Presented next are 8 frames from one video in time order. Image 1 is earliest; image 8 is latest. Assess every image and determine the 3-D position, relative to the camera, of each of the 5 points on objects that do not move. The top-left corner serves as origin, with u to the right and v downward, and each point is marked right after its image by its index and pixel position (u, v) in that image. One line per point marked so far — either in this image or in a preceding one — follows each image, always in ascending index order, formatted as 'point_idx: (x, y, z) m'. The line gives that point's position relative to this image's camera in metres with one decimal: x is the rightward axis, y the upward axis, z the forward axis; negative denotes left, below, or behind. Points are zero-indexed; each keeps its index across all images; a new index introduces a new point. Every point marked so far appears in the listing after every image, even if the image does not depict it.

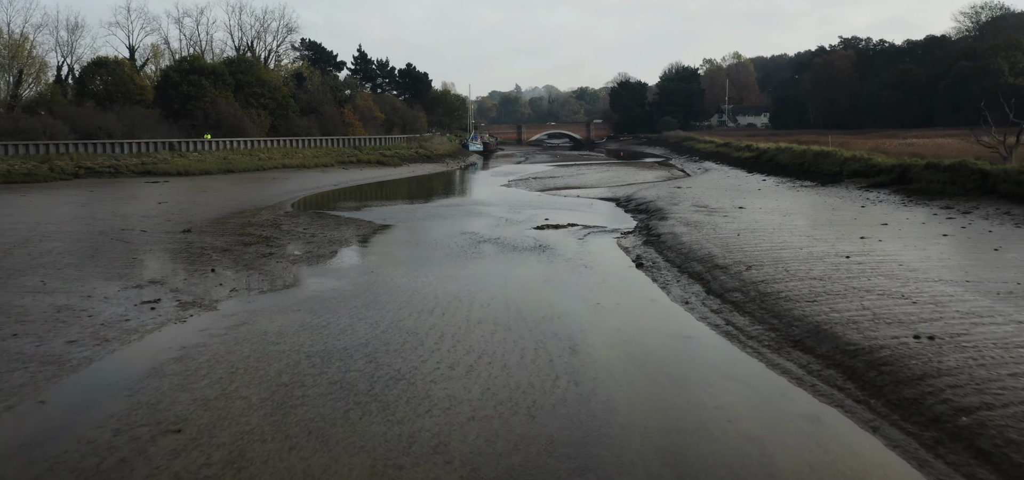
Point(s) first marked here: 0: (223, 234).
0: (-6.5, +0.1, +15.5) m
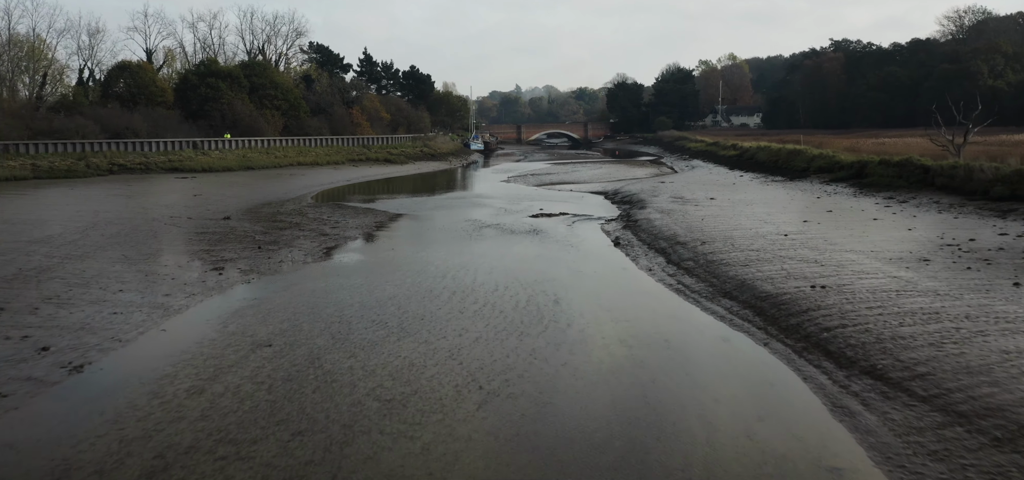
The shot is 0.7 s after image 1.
0: (-6.6, +0.5, +17.7) m
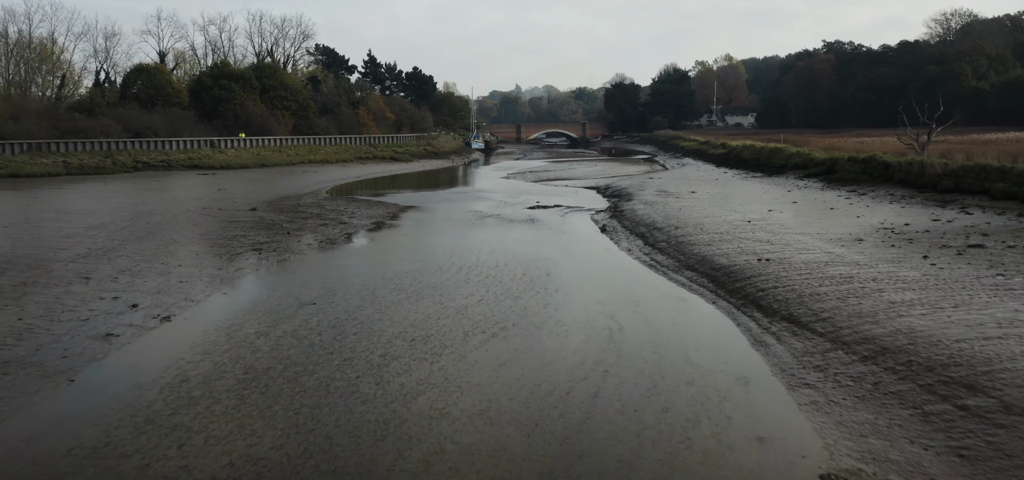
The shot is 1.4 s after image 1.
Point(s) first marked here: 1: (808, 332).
0: (-6.6, +0.8, +19.6) m
1: (+3.4, -1.0, +7.9) m
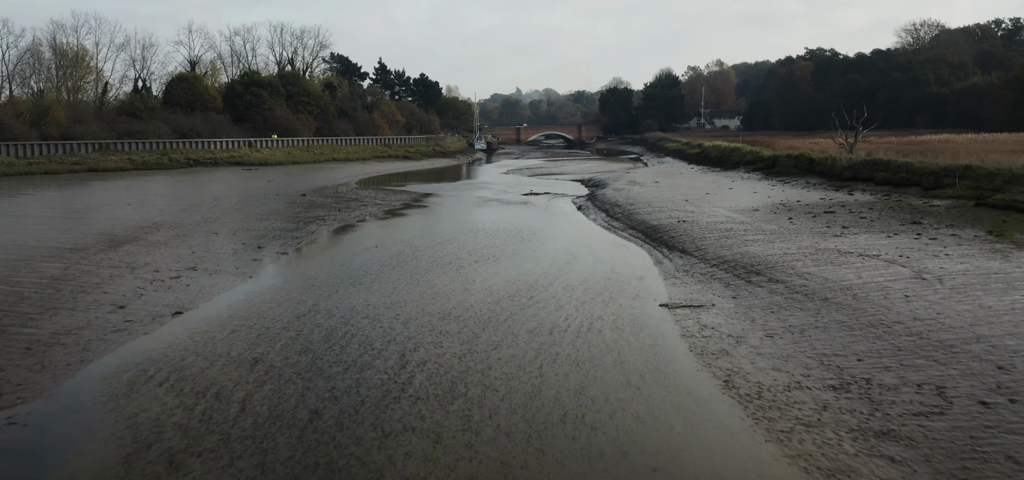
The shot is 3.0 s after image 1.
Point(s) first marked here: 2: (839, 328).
0: (-6.7, +1.5, +24.4) m
1: (+3.3, -0.3, +12.8) m
2: (+3.9, -1.0, +8.2) m
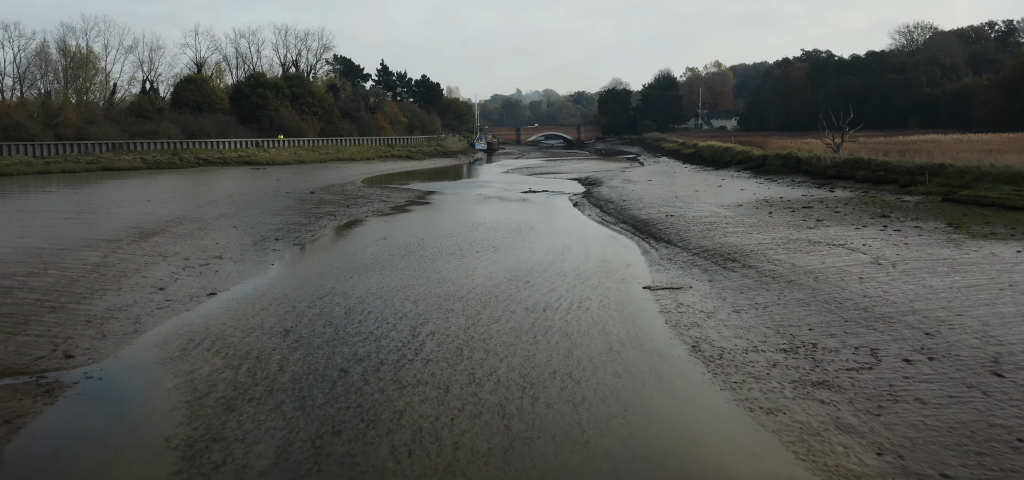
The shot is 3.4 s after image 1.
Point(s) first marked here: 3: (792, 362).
0: (-6.7, +1.7, +25.6) m
1: (+3.2, -0.1, +13.9) m
2: (+3.9, -0.9, +9.3) m
3: (+3.0, -1.3, +7.3) m
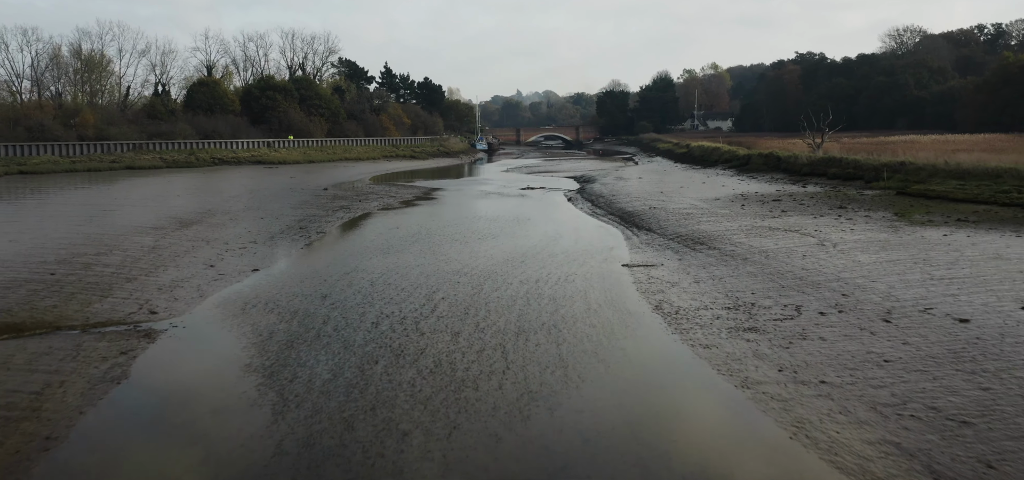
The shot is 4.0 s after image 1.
0: (-6.7, +1.9, +27.4) m
1: (+3.2, +0.2, +15.7) m
2: (+3.9, -0.6, +11.1) m
3: (+3.0, -1.0, +9.2) m
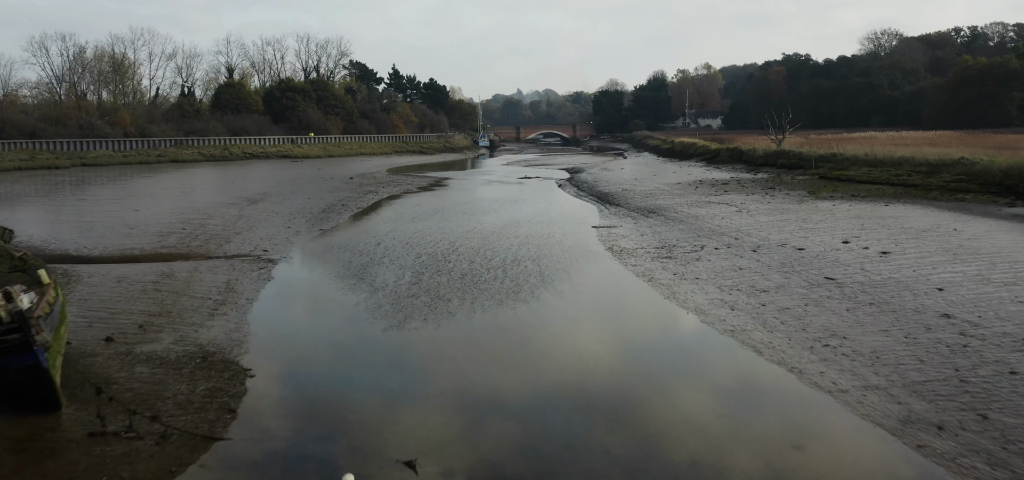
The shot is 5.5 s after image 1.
0: (-6.8, +2.8, +31.9) m
1: (+3.2, +1.0, +20.2) m
2: (+3.8, +0.2, +15.6) m
3: (+2.9, -0.2, +13.6) m
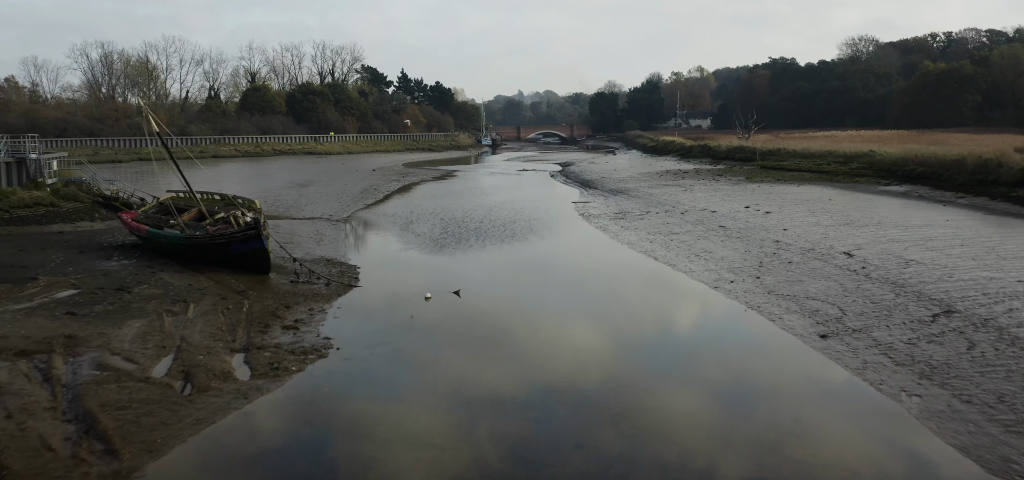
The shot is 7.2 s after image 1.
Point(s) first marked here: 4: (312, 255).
0: (-6.8, +3.7, +37.1) m
1: (+3.1, +1.9, +25.4) m
2: (+3.8, +1.1, +20.8) m
3: (+2.9, +0.7, +18.9) m
4: (-3.8, -0.3, +13.0) m
